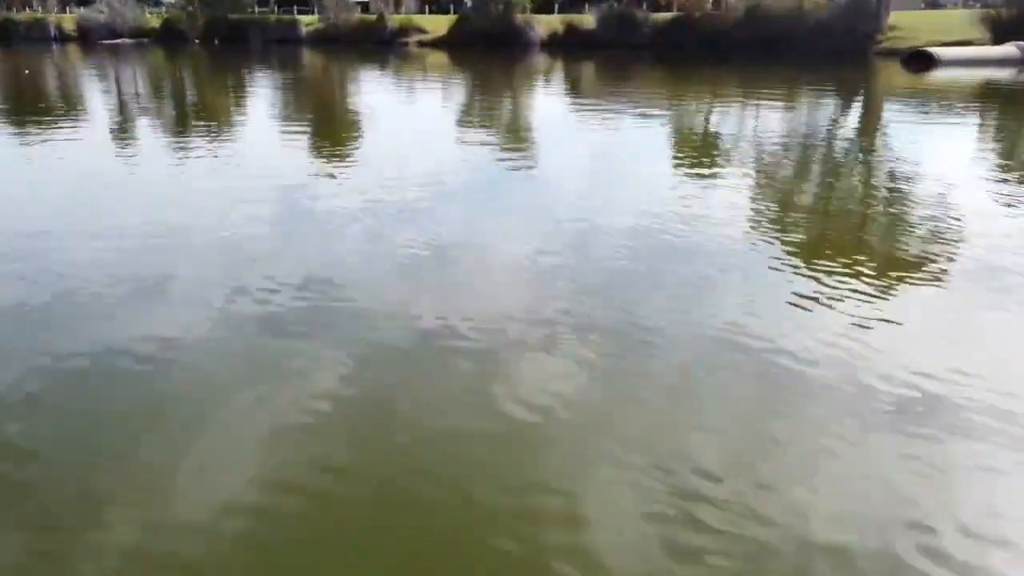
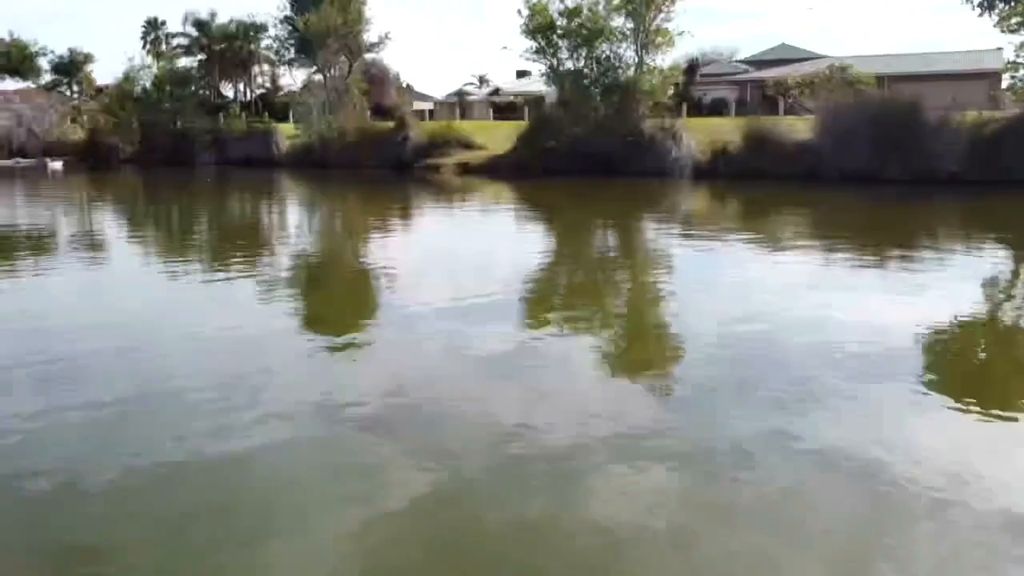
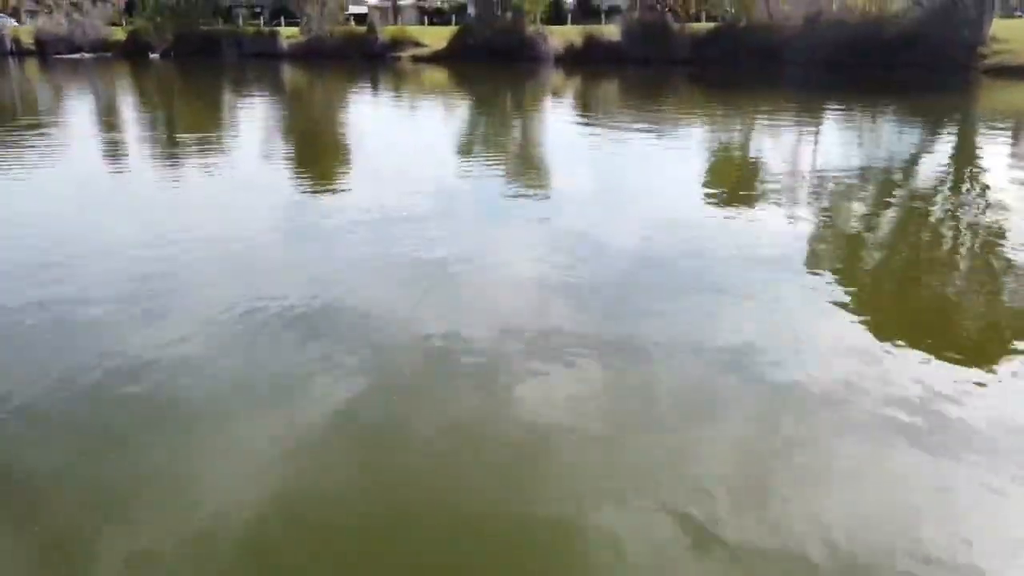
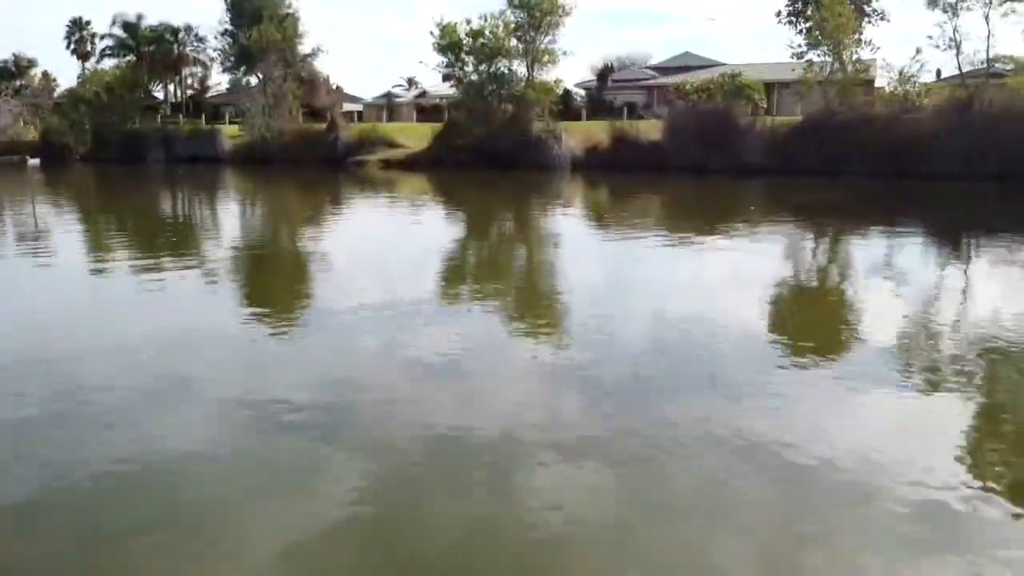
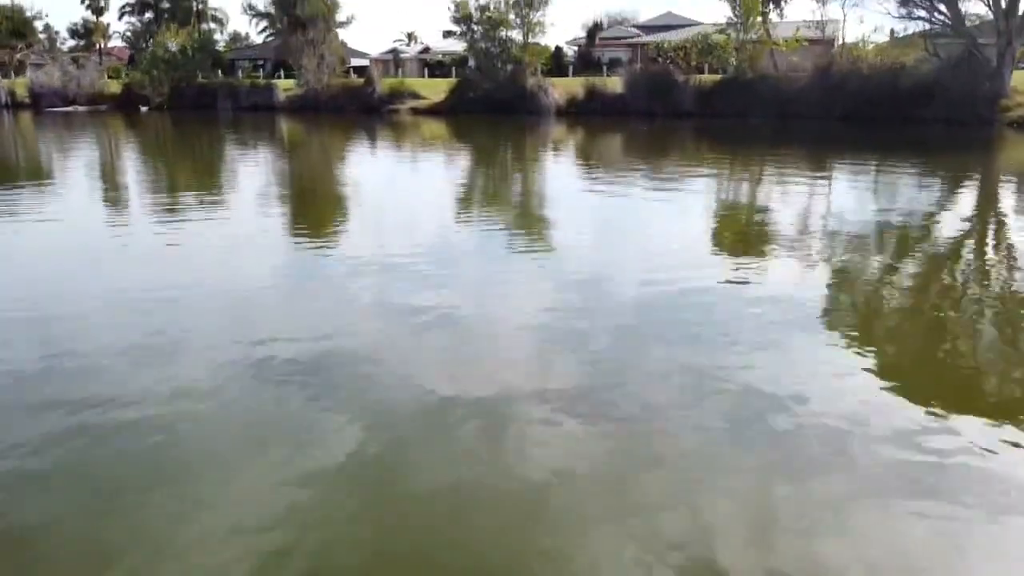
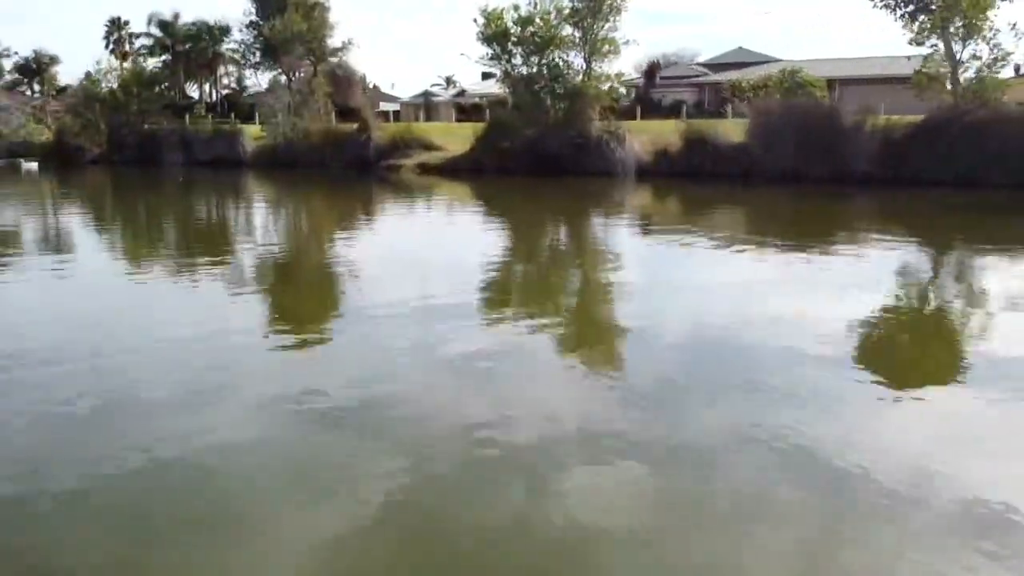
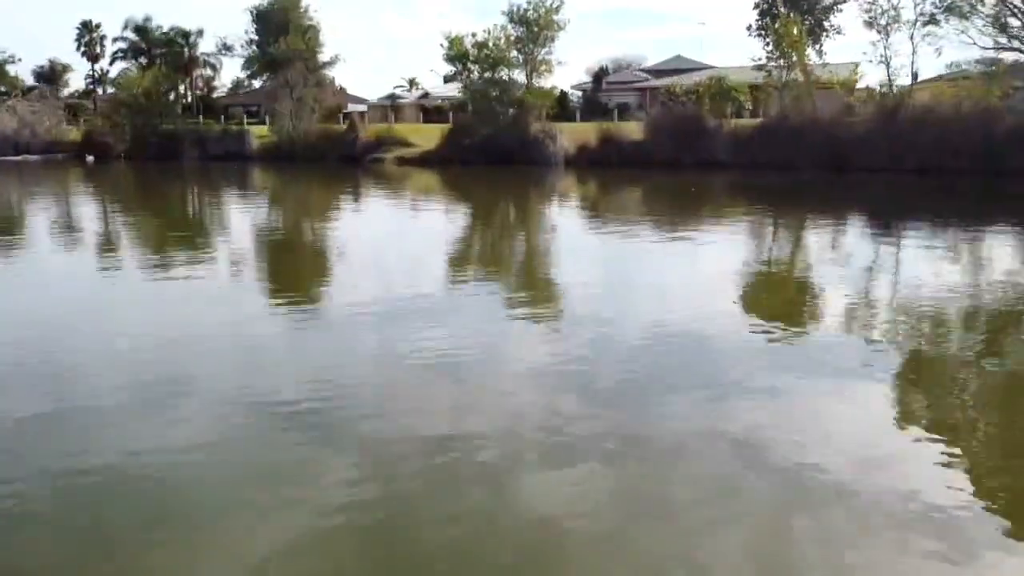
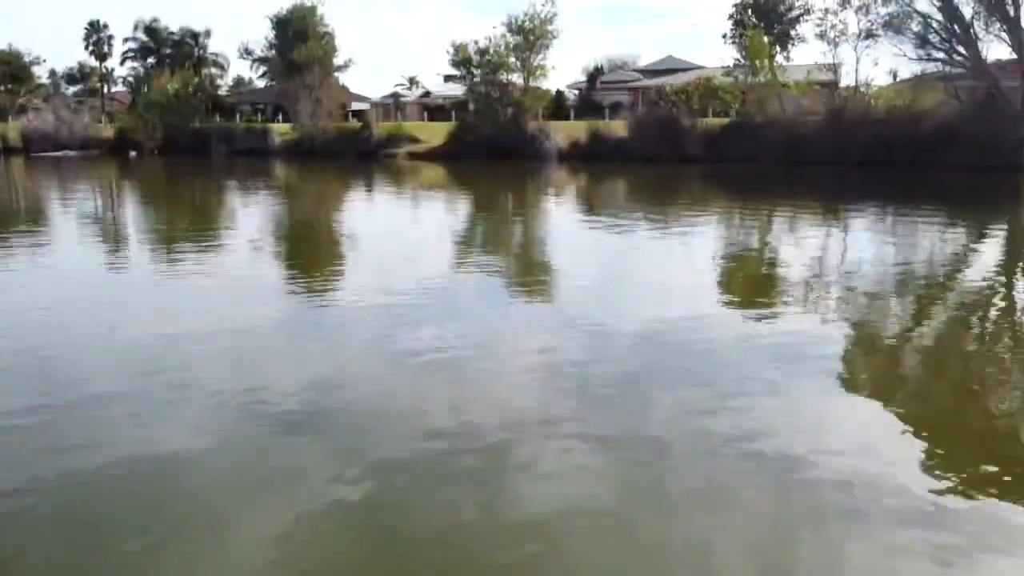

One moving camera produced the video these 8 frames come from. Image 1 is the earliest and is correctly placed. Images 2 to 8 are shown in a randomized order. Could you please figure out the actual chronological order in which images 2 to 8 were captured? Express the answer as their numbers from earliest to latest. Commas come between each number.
3, 5, 8, 7, 4, 6, 2
